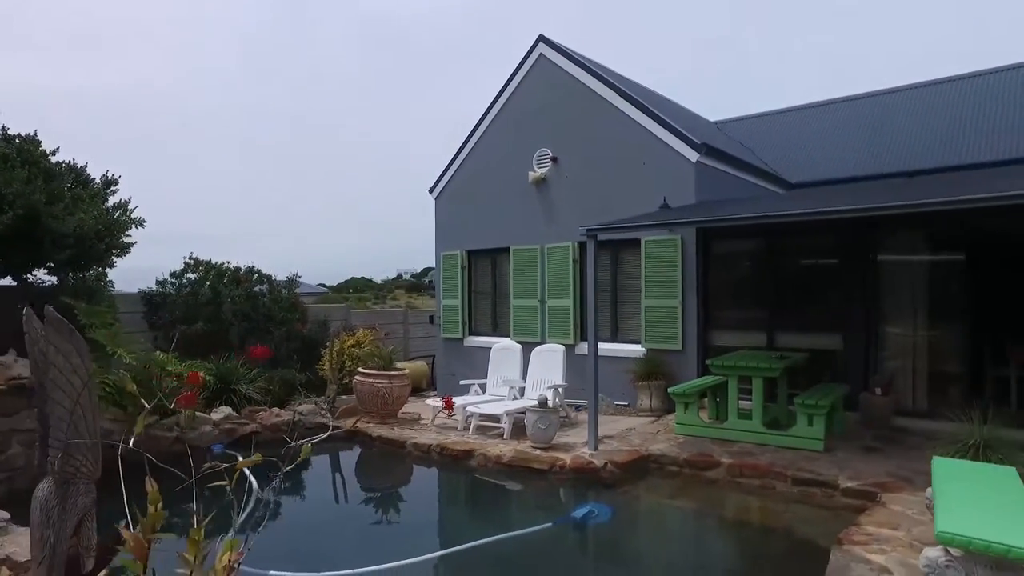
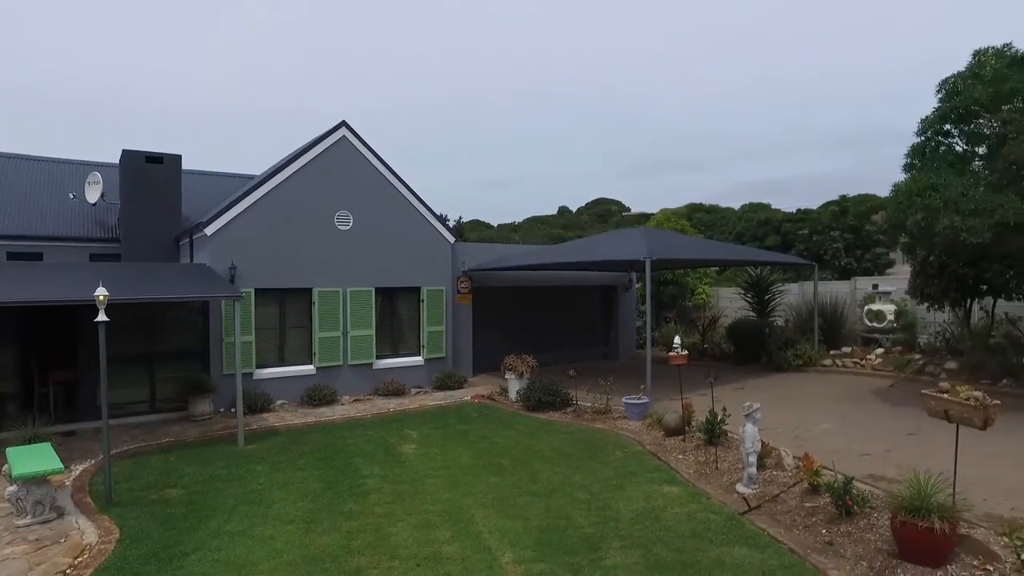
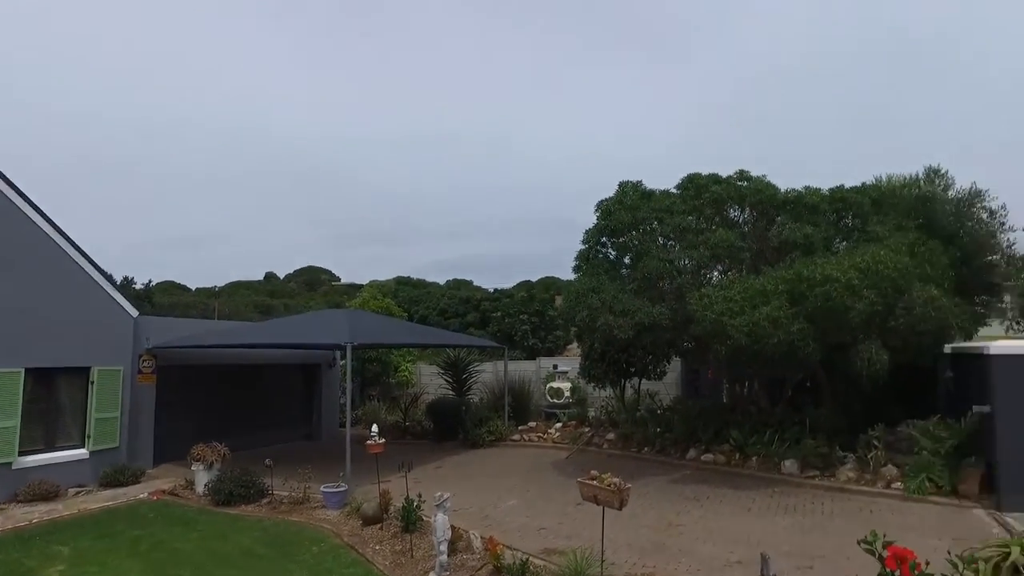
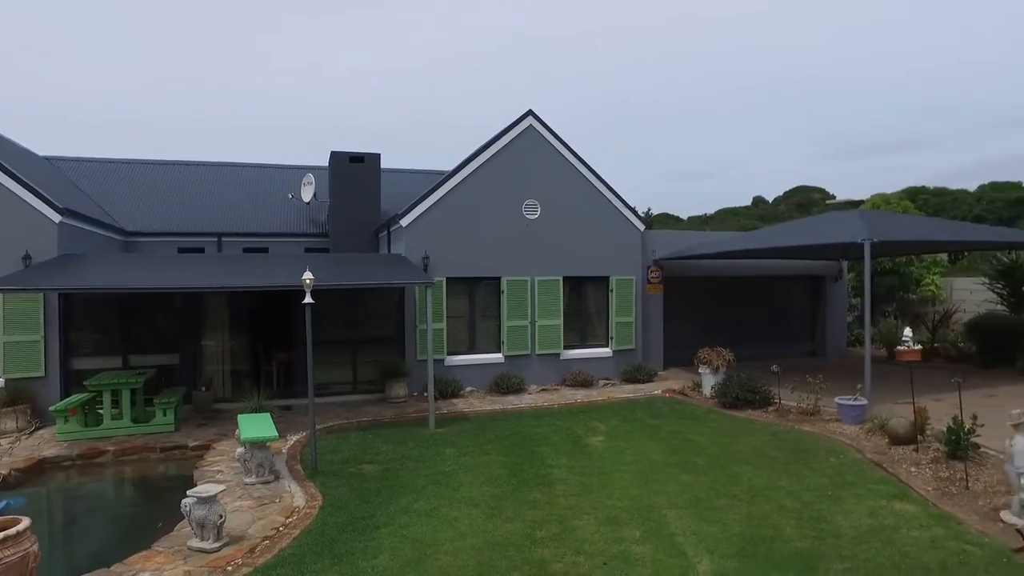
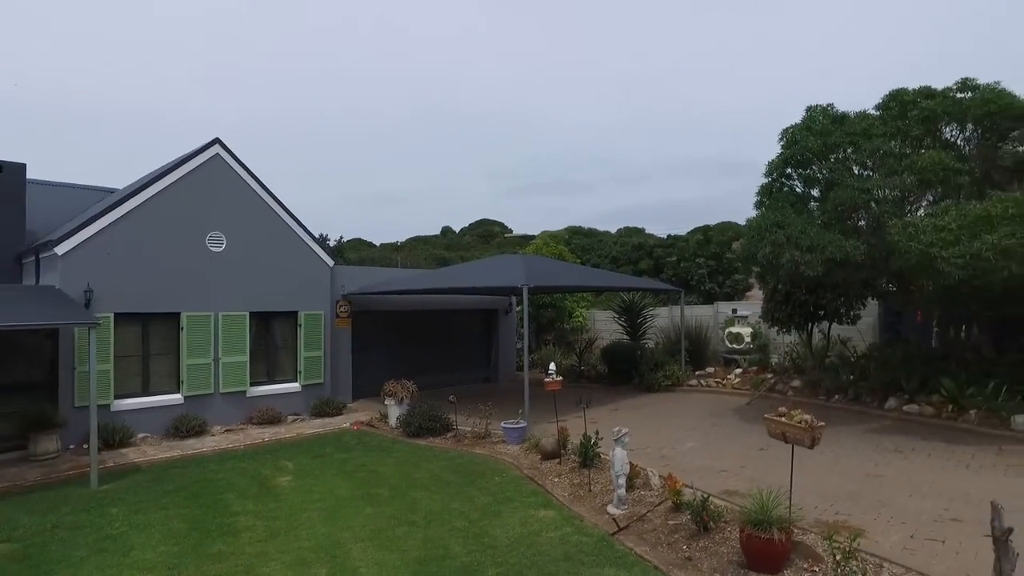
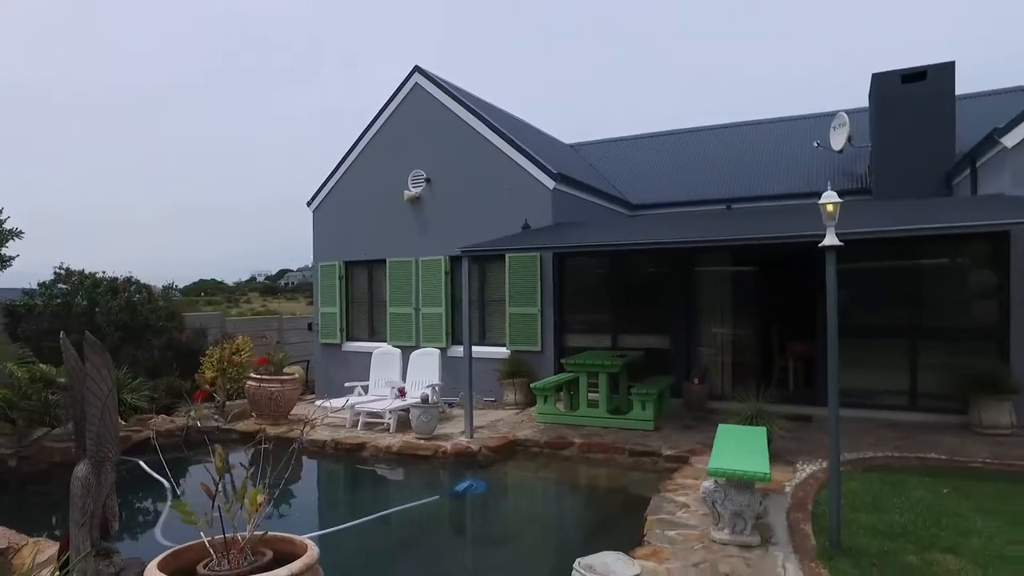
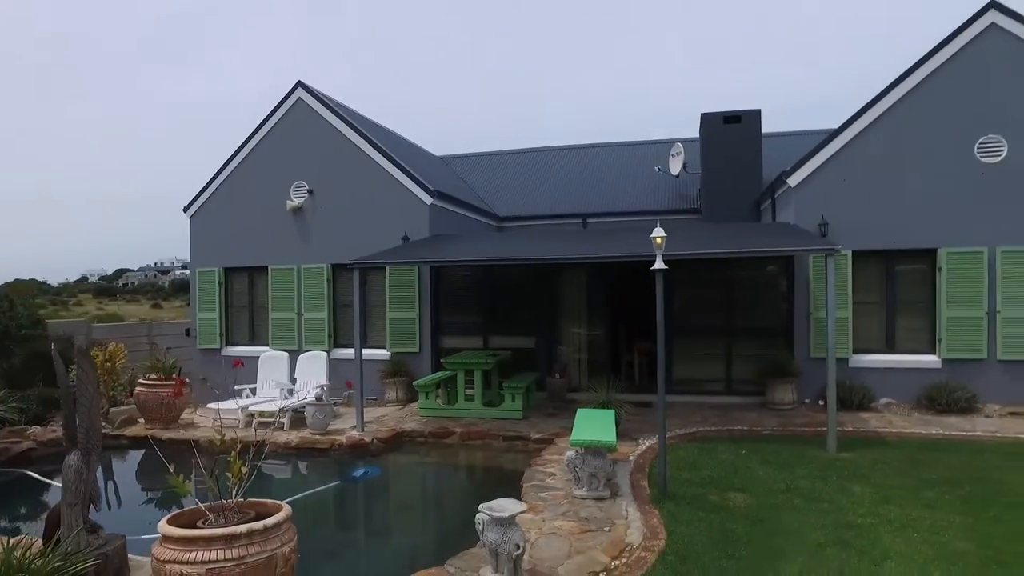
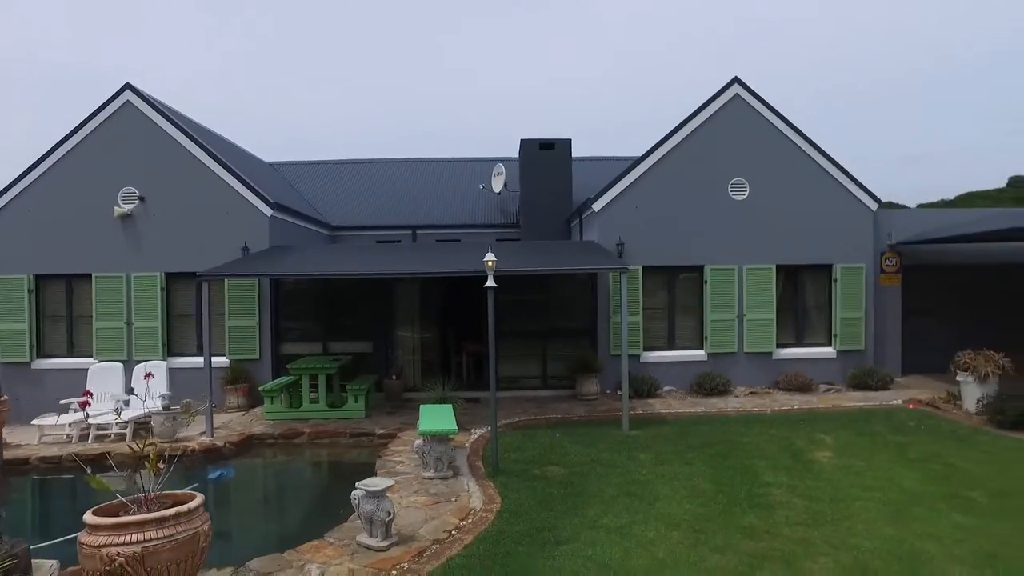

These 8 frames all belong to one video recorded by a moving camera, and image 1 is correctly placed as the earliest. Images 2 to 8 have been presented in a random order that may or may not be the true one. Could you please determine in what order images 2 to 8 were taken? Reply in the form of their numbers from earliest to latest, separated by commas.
6, 7, 8, 4, 2, 5, 3
